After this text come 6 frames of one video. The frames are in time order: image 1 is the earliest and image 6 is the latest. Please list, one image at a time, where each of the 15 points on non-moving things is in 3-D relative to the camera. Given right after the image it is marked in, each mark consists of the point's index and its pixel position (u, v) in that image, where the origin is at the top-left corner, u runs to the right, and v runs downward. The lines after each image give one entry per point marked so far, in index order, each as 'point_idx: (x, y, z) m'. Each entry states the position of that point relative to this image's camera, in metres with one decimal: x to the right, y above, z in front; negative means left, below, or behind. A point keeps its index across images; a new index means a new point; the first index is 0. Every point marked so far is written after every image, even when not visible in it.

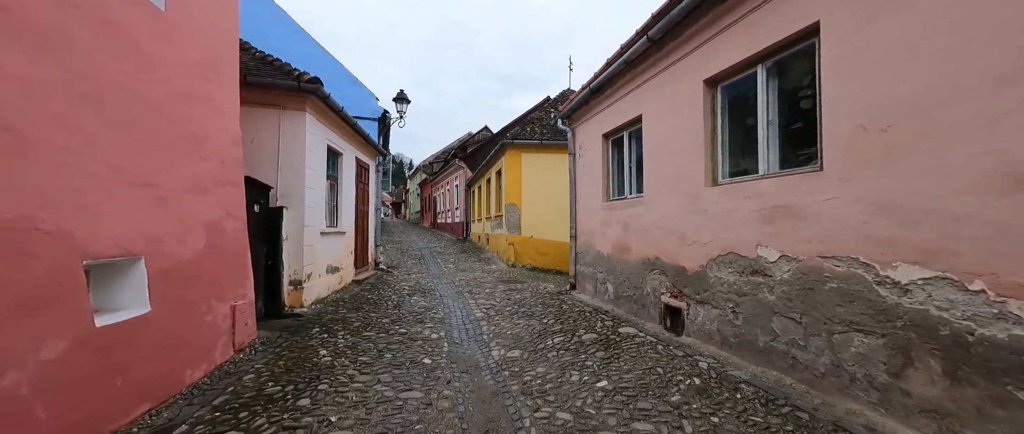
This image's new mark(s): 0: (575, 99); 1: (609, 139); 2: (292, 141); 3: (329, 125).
0: (+1.2, +2.2, +6.9) m
1: (+1.7, +1.4, +6.4) m
2: (-3.6, +1.3, +6.1) m
3: (-3.6, +1.8, +7.1) m
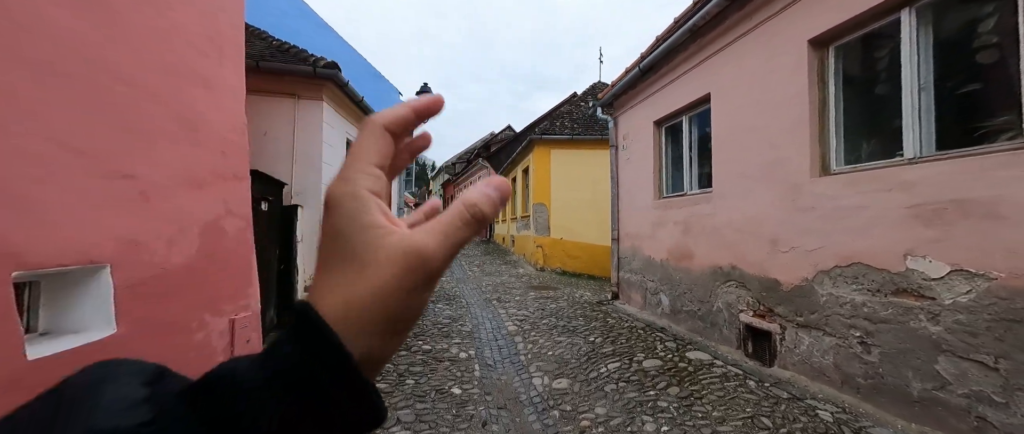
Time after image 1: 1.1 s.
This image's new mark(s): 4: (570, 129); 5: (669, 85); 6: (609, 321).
0: (+1.8, +2.2, +6.1) m
1: (+2.3, +1.4, +5.5) m
2: (-3.1, +1.3, +5.5) m
3: (-2.9, +1.8, +6.5) m
4: (+1.9, +3.0, +12.3) m
5: (+2.2, +1.9, +5.2) m
6: (+1.4, -1.5, +5.3) m
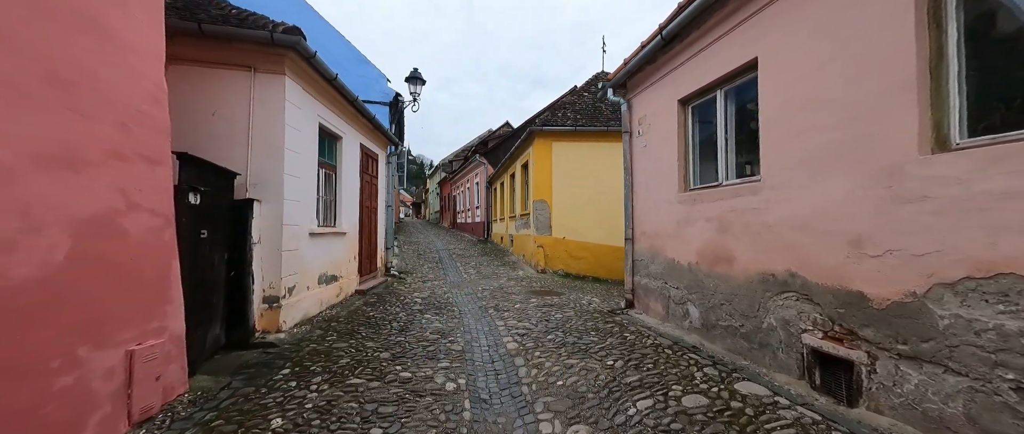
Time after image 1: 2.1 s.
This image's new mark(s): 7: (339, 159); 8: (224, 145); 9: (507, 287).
0: (+1.8, +2.3, +5.2) m
1: (+2.3, +1.4, +4.7) m
2: (-3.1, +1.3, +4.7) m
3: (-3.0, +1.8, +5.7) m
4: (+1.9, +3.0, +11.5) m
5: (+2.2, +1.9, +4.3) m
6: (+1.4, -1.4, +4.5) m
7: (-3.2, +1.1, +6.7) m
8: (-3.6, +0.9, +4.6) m
9: (-0.1, -1.6, +8.5) m
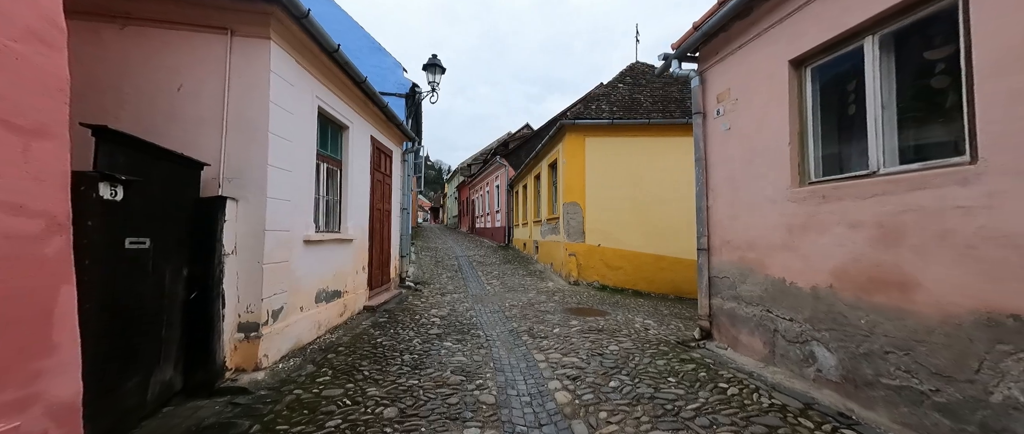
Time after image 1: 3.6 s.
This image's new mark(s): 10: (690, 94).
0: (+2.3, +2.2, +4.0) m
1: (+2.7, +1.4, +3.4) m
2: (-2.6, +1.3, +3.6) m
3: (-2.5, +1.8, +4.6) m
4: (+2.7, +2.9, +10.2) m
5: (+2.7, +1.9, +3.1) m
6: (+1.9, -1.5, +3.2) m
7: (-2.6, +1.0, +5.7) m
8: (-3.1, +0.9, +3.6) m
9: (+0.5, -1.7, +7.3) m
10: (+5.3, +3.6, +10.9) m
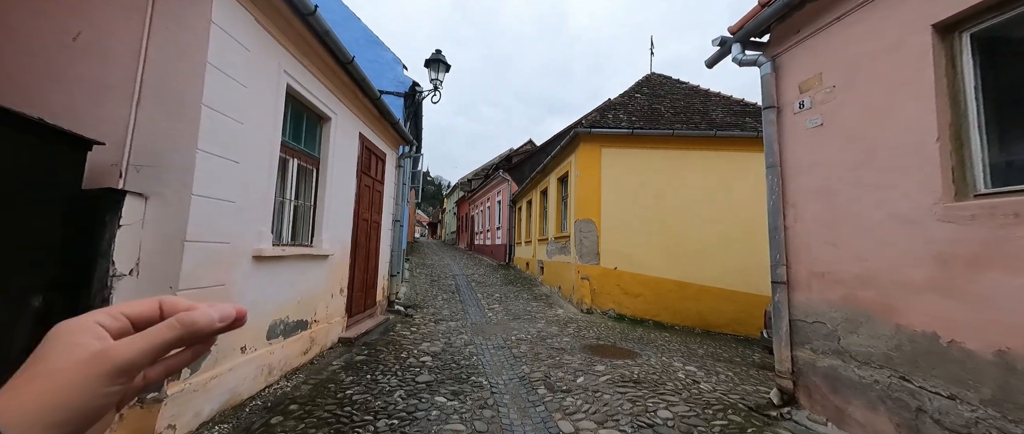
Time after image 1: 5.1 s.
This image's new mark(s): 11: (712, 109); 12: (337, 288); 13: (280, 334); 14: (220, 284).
0: (+2.5, +2.0, +3.0) m
1: (+2.9, +1.2, +2.4) m
2: (-2.4, +1.2, +2.6) m
3: (-2.2, +1.7, +3.6) m
4: (+2.9, +2.4, +9.3) m
5: (+2.9, +1.7, +2.1) m
6: (+2.0, -1.6, +2.1) m
7: (-2.4, +0.9, +4.7) m
8: (-2.9, +0.9, +2.5) m
9: (+0.7, -2.0, +6.1) m
10: (+5.5, +3.0, +10.0) m
11: (+5.4, +2.9, +10.0) m
12: (-2.4, -1.0, +5.0) m
13: (-2.4, -1.2, +3.8) m
14: (-2.3, -0.5, +2.9) m
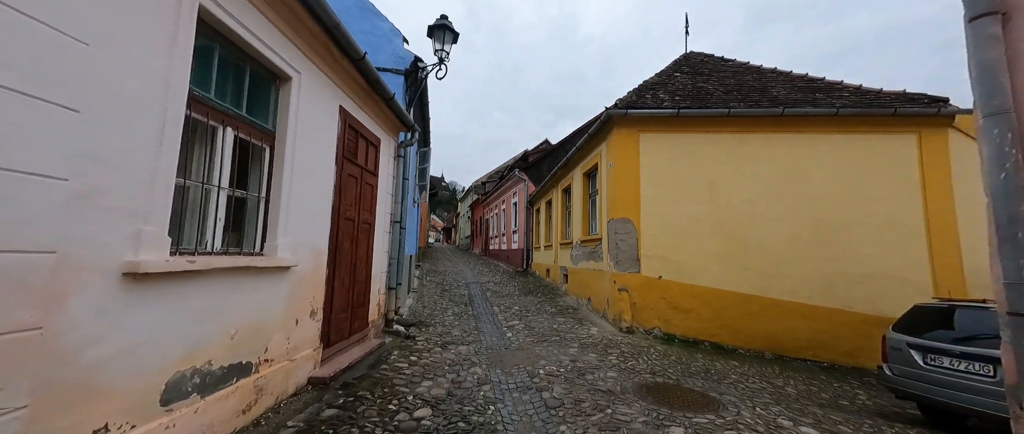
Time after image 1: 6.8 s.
0: (+2.7, +2.1, +1.6) m
1: (+3.1, +1.3, +0.9) m
2: (-2.2, +1.3, +1.3) m
3: (-2.0, +1.8, +2.4) m
4: (+3.3, +2.4, +7.8) m
5: (+3.0, +1.8, +0.6) m
6: (+2.2, -1.5, +0.6) m
7: (-2.1, +0.9, +3.4) m
8: (-2.7, +0.9, +1.3) m
9: (+1.0, -2.0, +4.7) m
10: (+6.0, +3.1, +8.5) m
11: (+5.9, +3.0, +8.4) m
12: (-2.1, -0.9, +3.7) m
13: (-2.1, -1.2, +2.4) m
14: (-2.1, -0.5, +1.6) m
